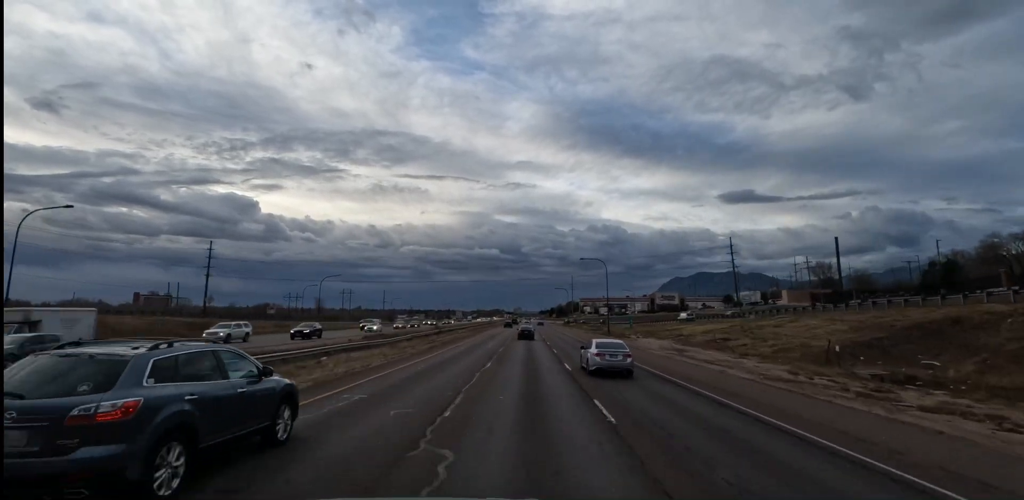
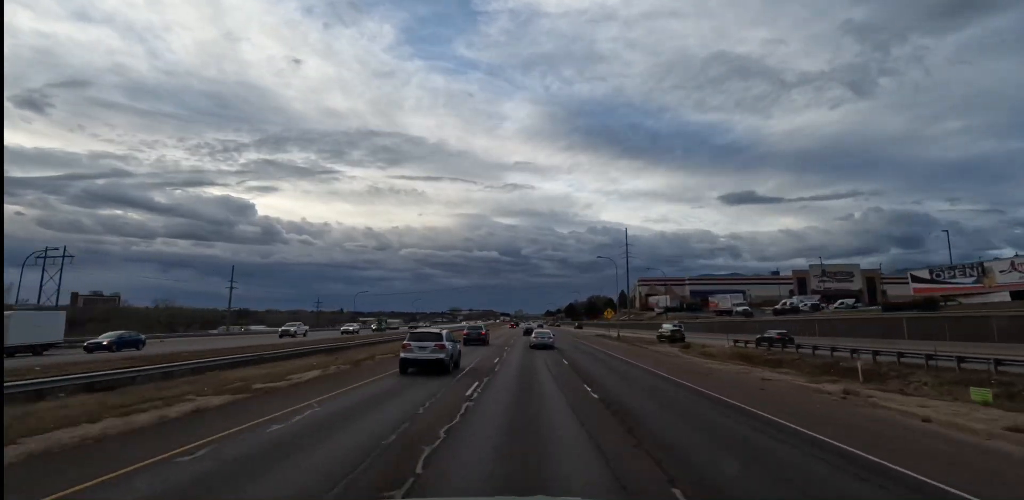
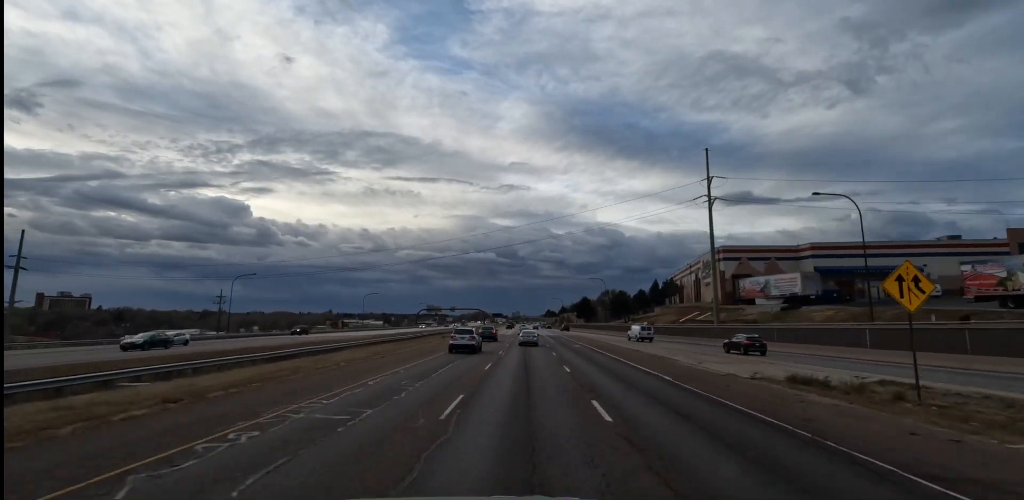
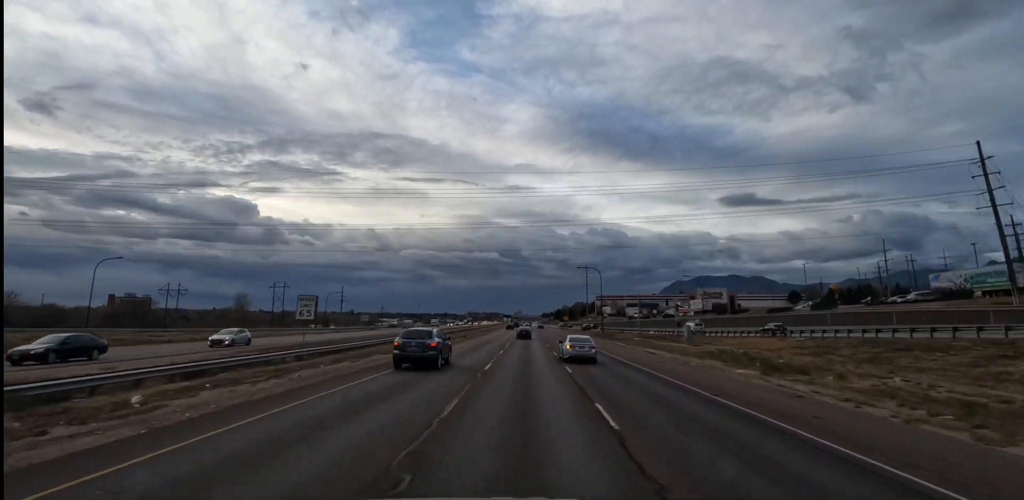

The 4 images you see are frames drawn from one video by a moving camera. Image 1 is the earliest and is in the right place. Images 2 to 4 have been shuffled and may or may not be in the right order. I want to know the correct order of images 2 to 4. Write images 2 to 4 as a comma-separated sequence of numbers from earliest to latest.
4, 2, 3
